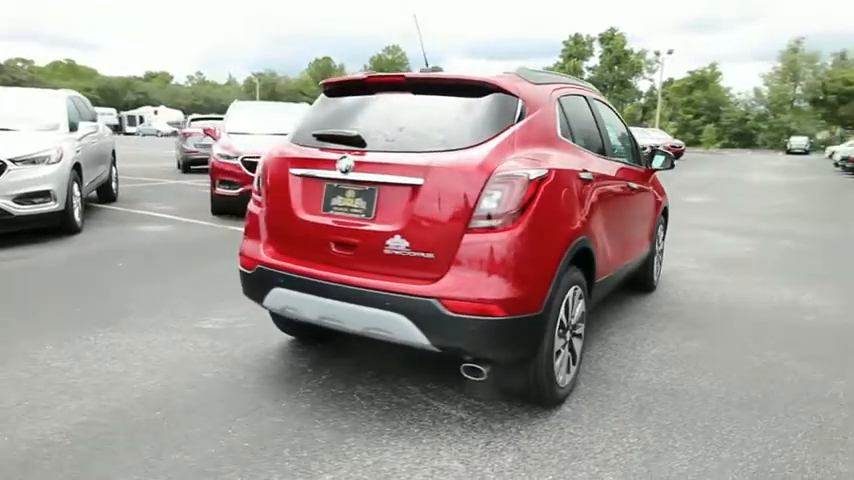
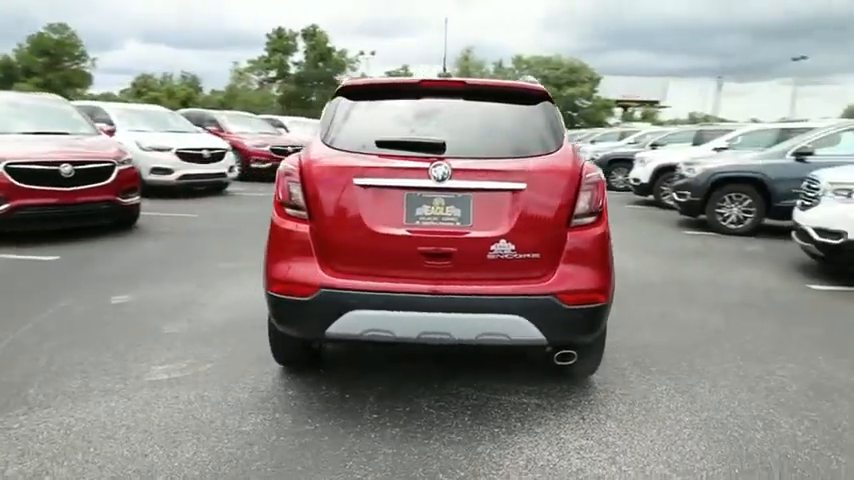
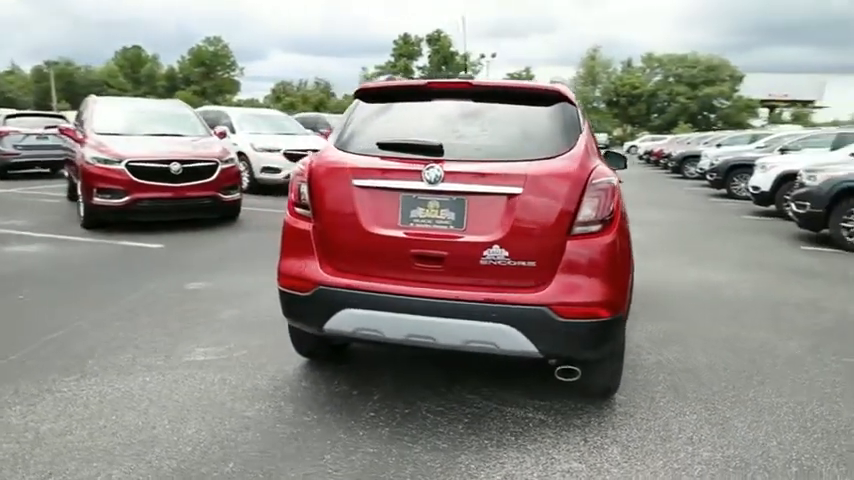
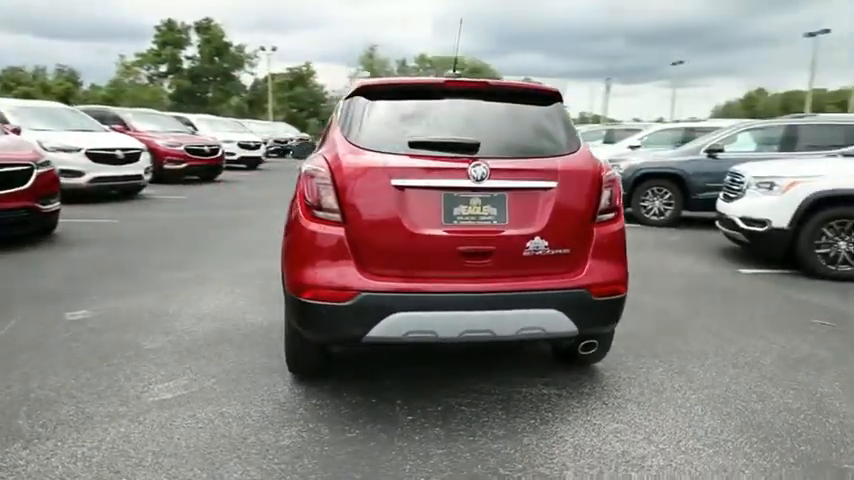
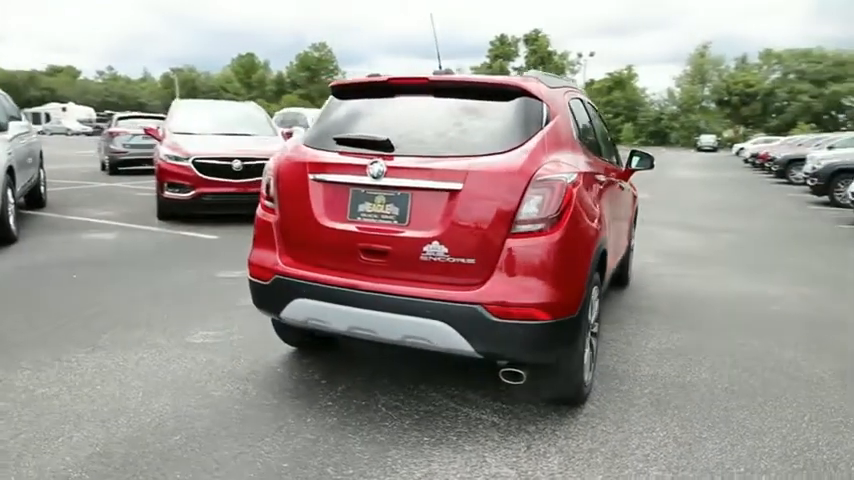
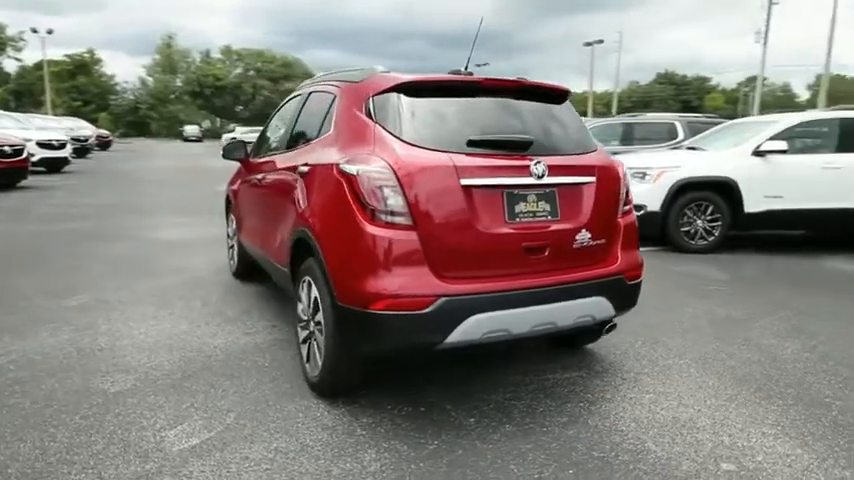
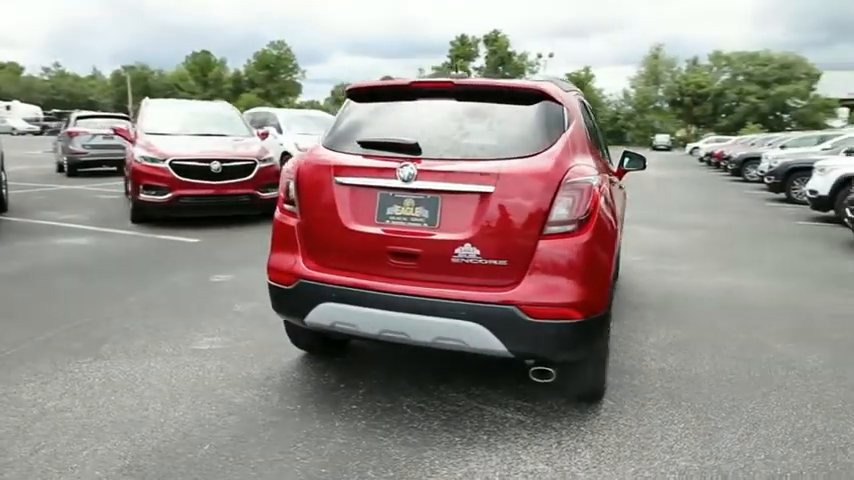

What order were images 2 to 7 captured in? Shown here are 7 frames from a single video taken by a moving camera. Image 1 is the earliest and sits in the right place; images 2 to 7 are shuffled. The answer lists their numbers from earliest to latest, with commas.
5, 7, 3, 2, 4, 6
